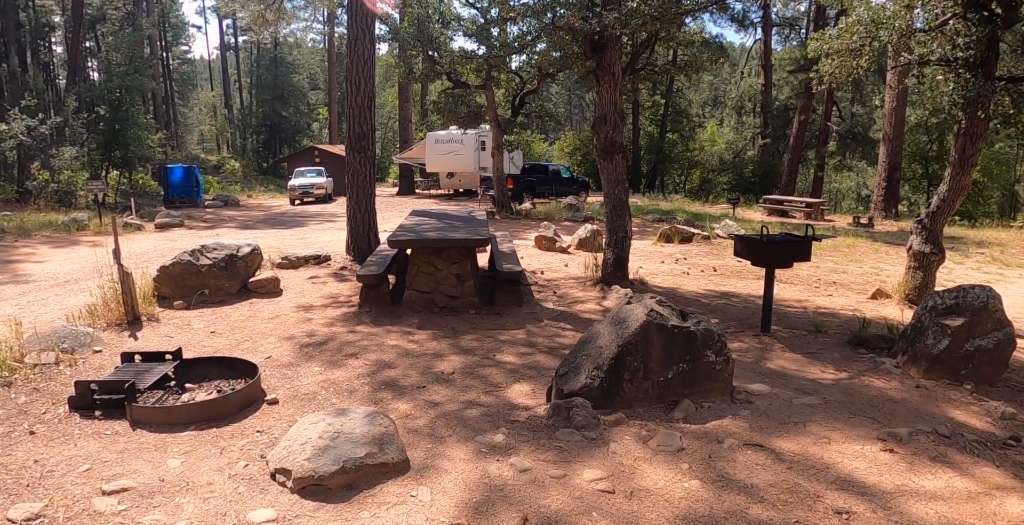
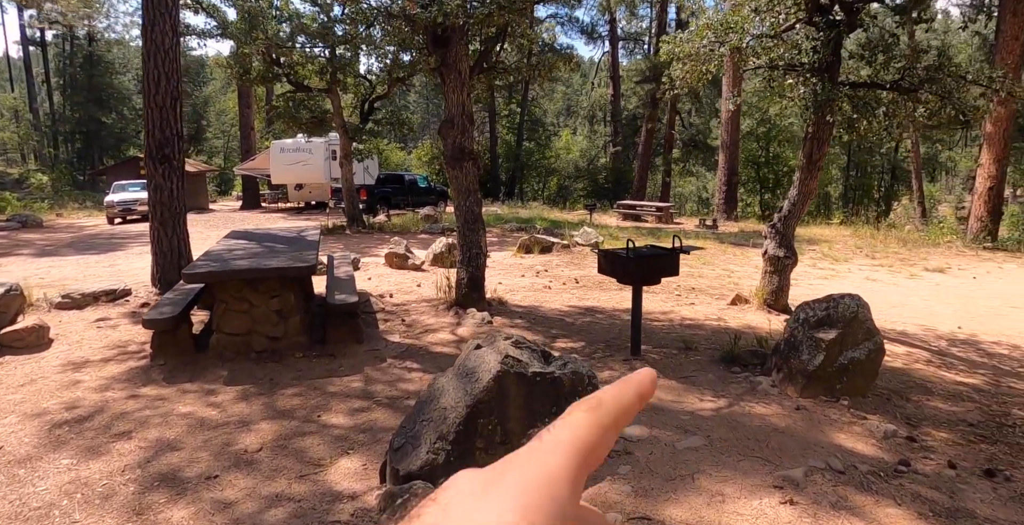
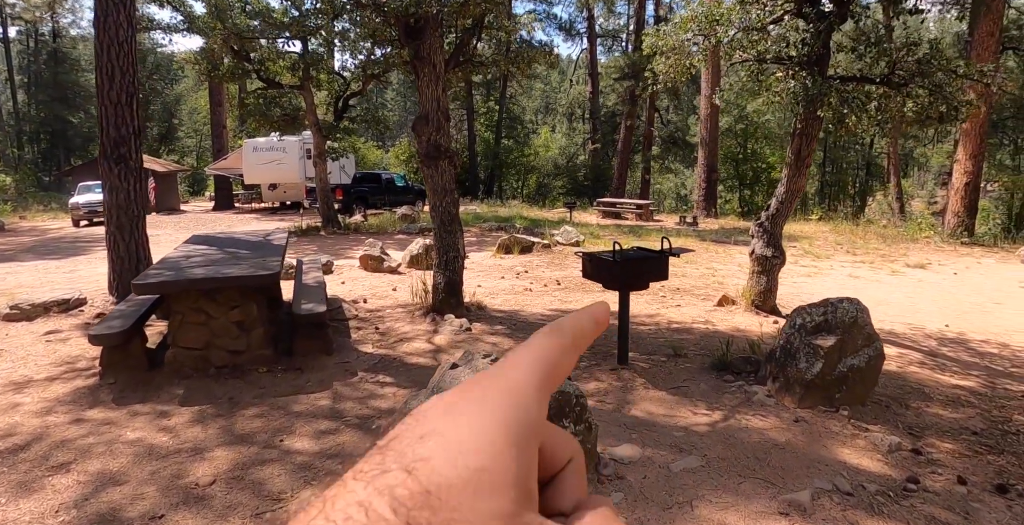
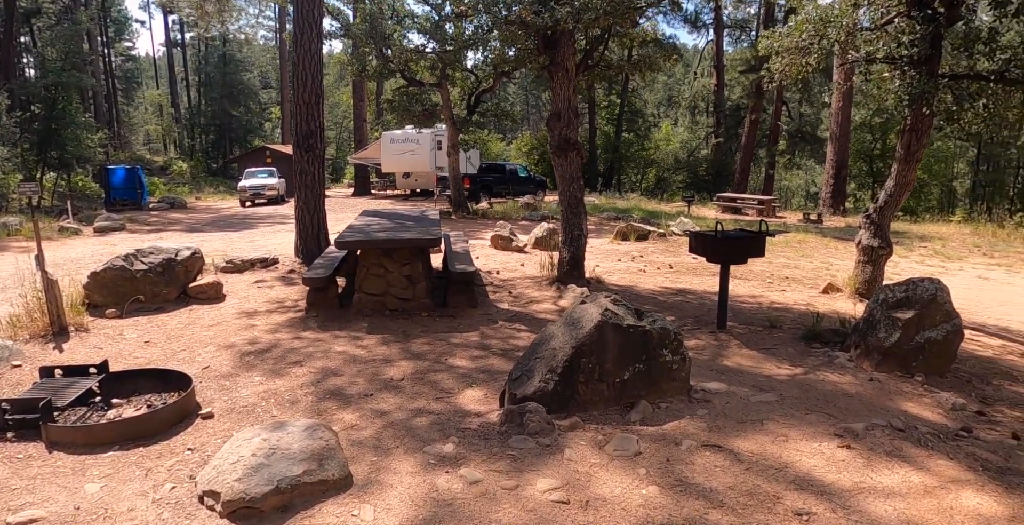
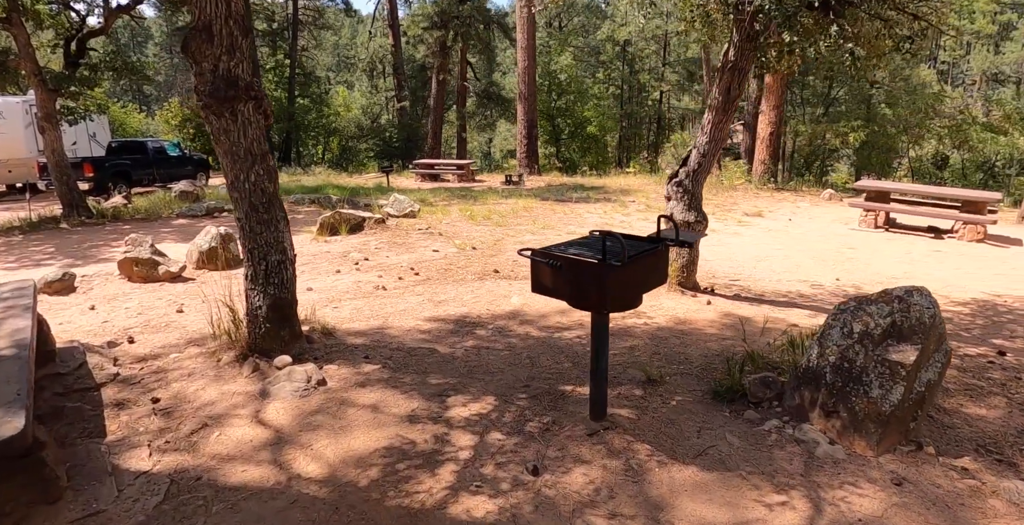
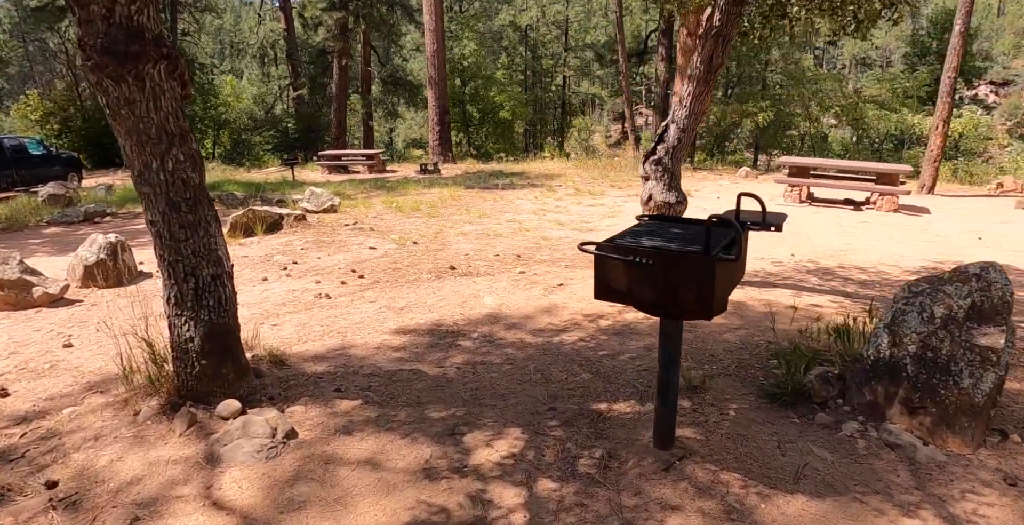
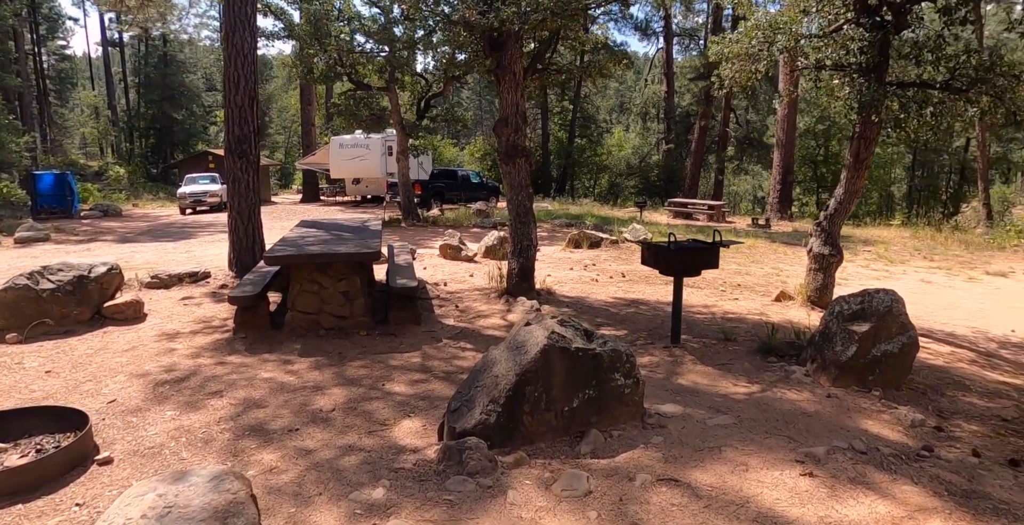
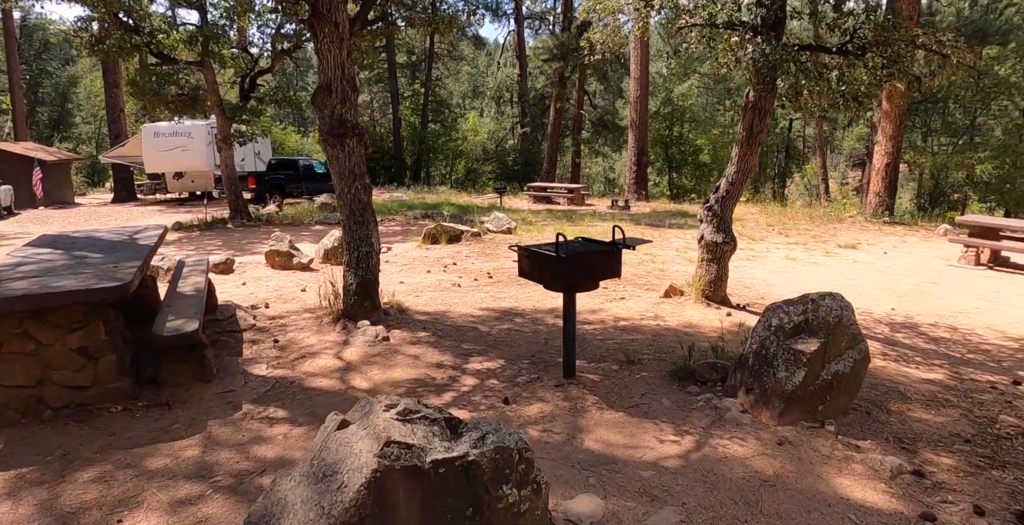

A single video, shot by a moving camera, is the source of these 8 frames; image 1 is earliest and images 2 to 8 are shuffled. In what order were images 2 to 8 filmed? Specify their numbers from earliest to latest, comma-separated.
4, 7, 2, 3, 8, 5, 6
